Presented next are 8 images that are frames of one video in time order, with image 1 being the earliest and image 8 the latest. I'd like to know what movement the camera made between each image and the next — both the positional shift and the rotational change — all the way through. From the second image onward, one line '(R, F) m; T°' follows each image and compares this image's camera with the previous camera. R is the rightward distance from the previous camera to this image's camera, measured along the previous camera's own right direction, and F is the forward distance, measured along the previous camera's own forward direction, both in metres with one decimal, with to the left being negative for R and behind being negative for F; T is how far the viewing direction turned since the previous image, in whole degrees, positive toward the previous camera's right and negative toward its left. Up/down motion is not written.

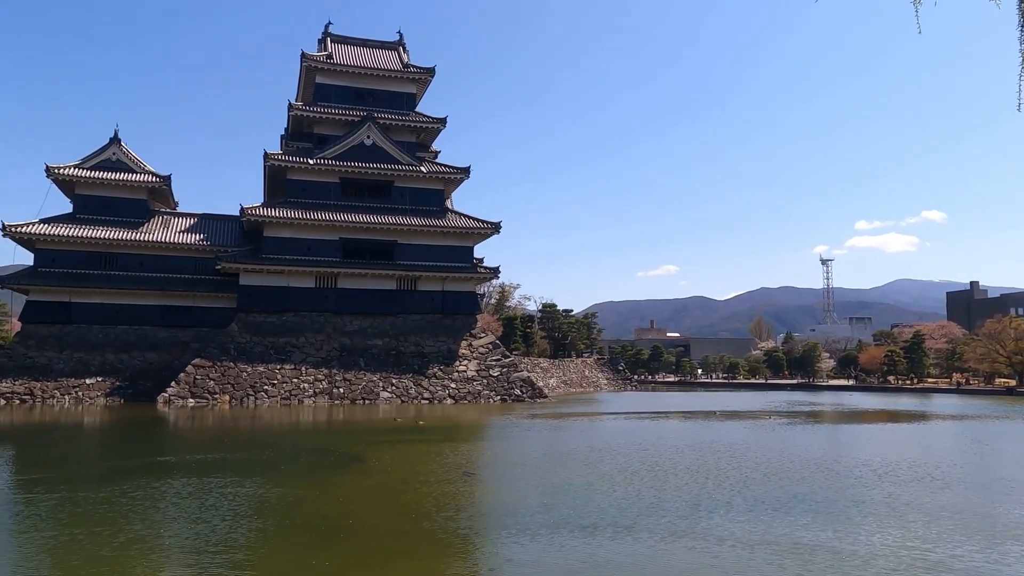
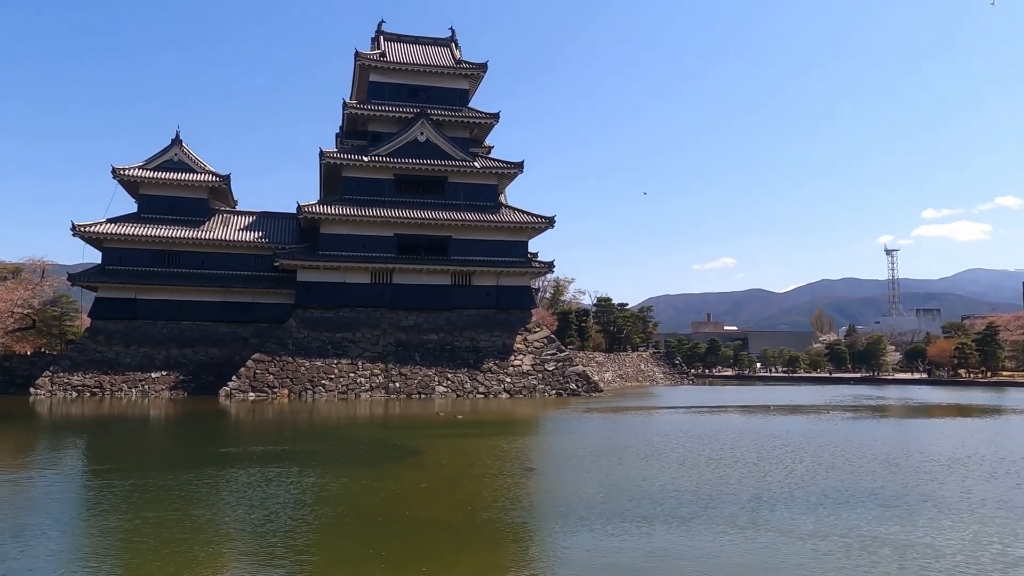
(-0.5, 0.0) m; -3°
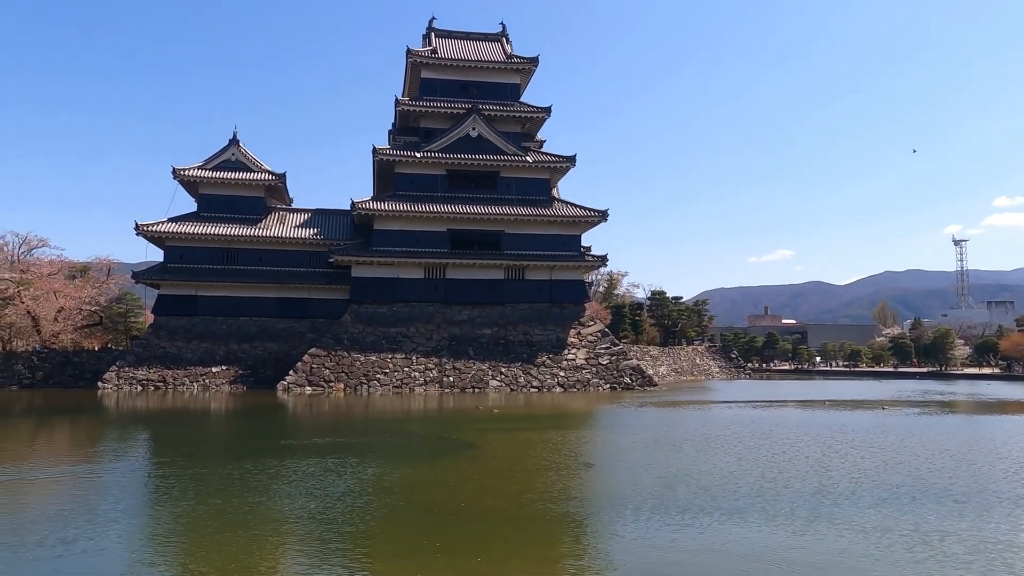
(-0.6, 0.0) m; -3°
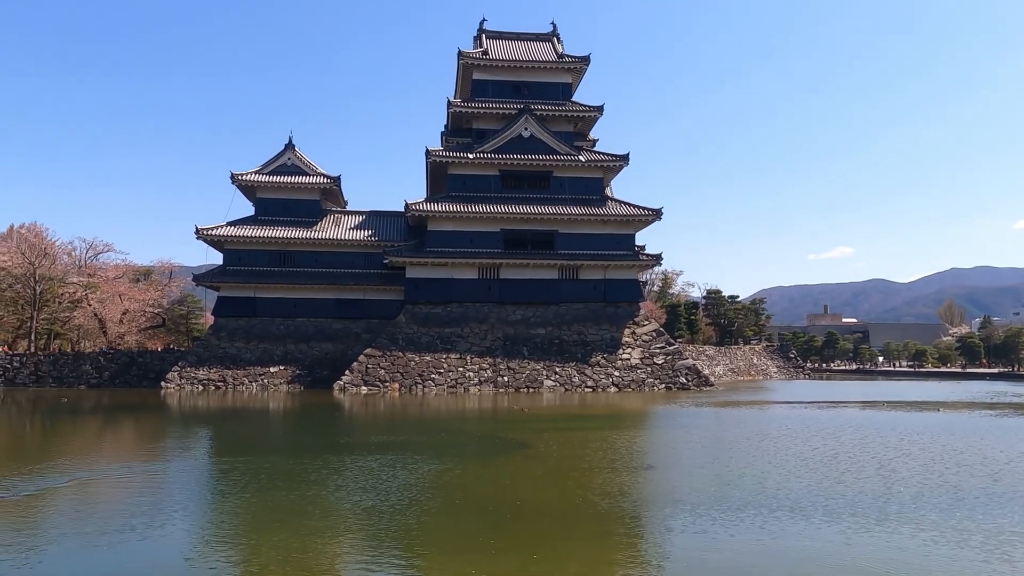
(-0.7, 0.0) m; -2°
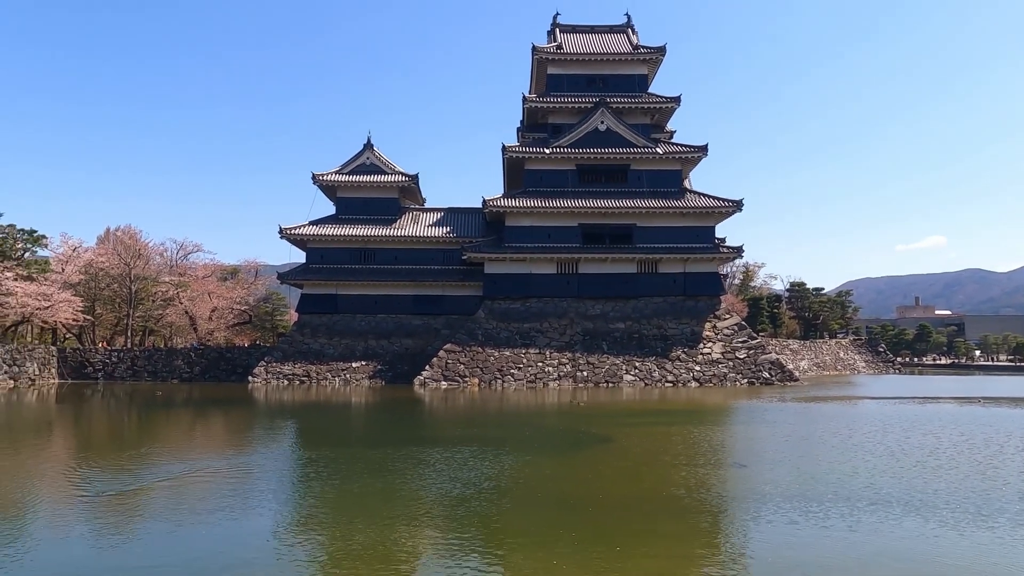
(-0.9, -0.1) m; -3°
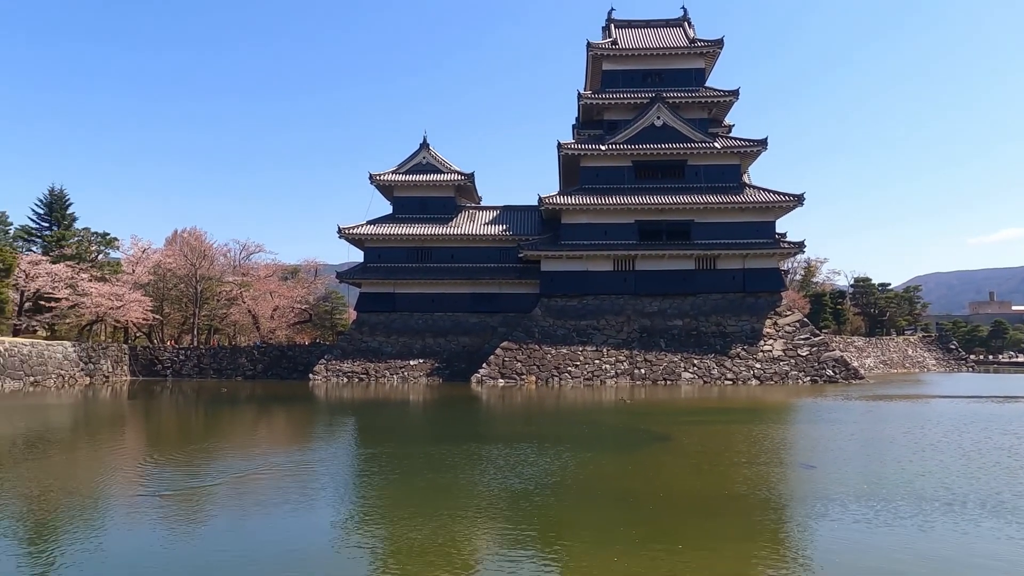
(-0.5, 0.0) m; -3°
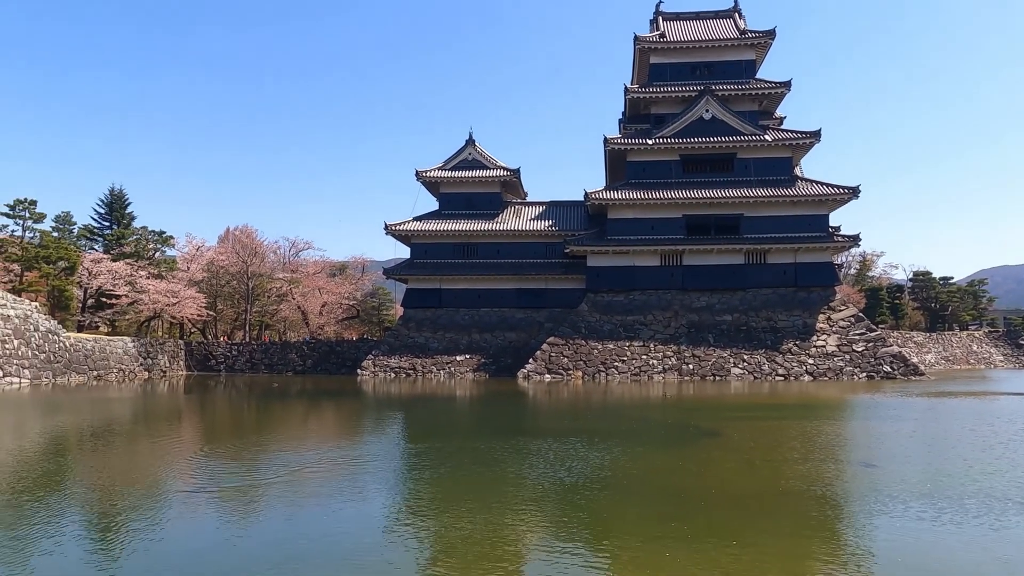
(-0.4, 0.0) m; -3°
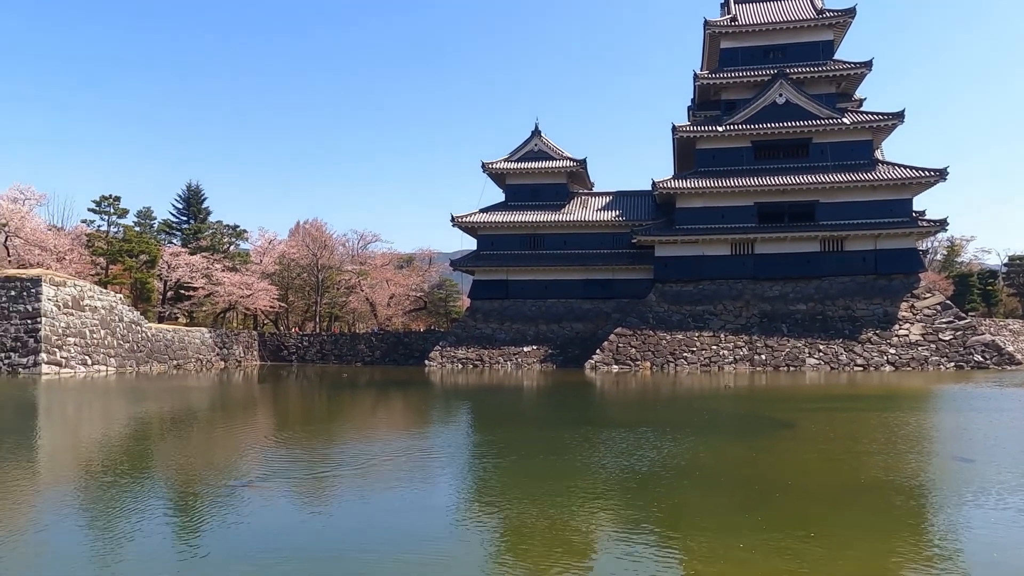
(-0.7, 0.0) m; -4°
